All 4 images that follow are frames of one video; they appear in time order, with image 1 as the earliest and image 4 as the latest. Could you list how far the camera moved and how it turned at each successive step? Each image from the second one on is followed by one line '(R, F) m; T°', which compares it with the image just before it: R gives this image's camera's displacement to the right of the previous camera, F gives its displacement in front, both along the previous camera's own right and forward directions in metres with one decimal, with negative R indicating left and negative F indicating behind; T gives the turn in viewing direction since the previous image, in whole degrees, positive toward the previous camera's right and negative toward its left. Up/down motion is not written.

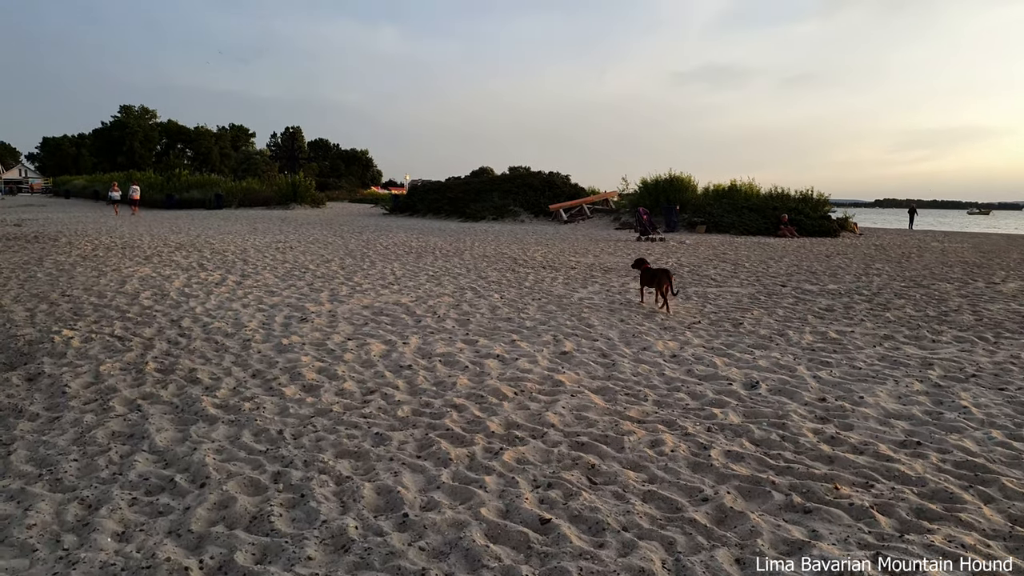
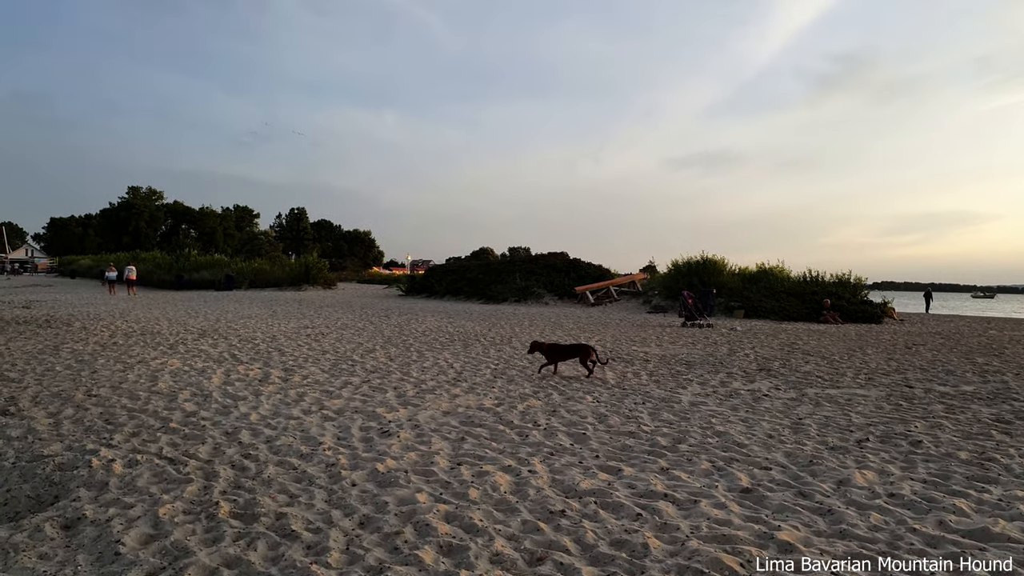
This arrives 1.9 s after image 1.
(-0.8, +1.0) m; 0°
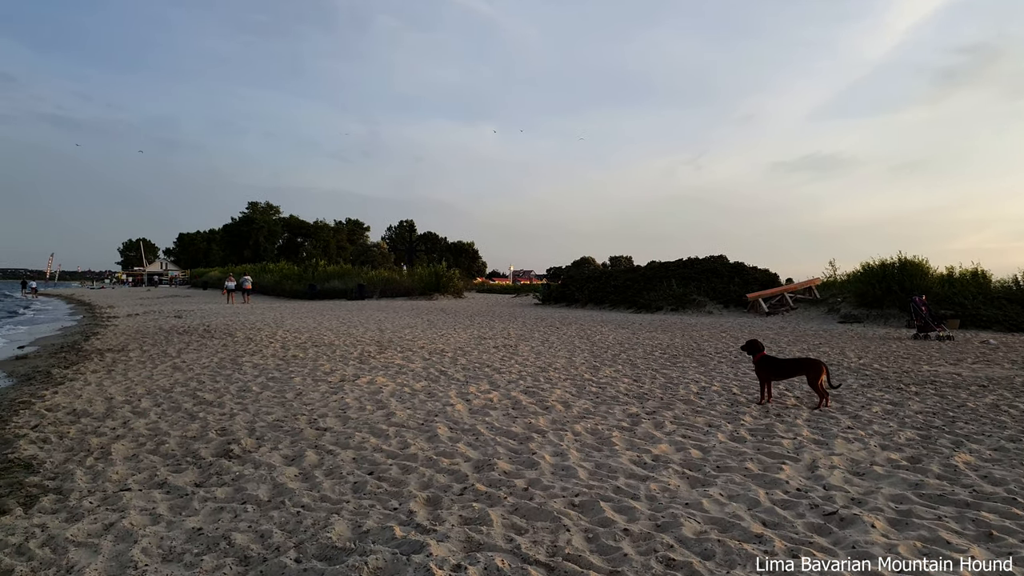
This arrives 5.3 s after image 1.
(-1.8, +1.8) m; -7°
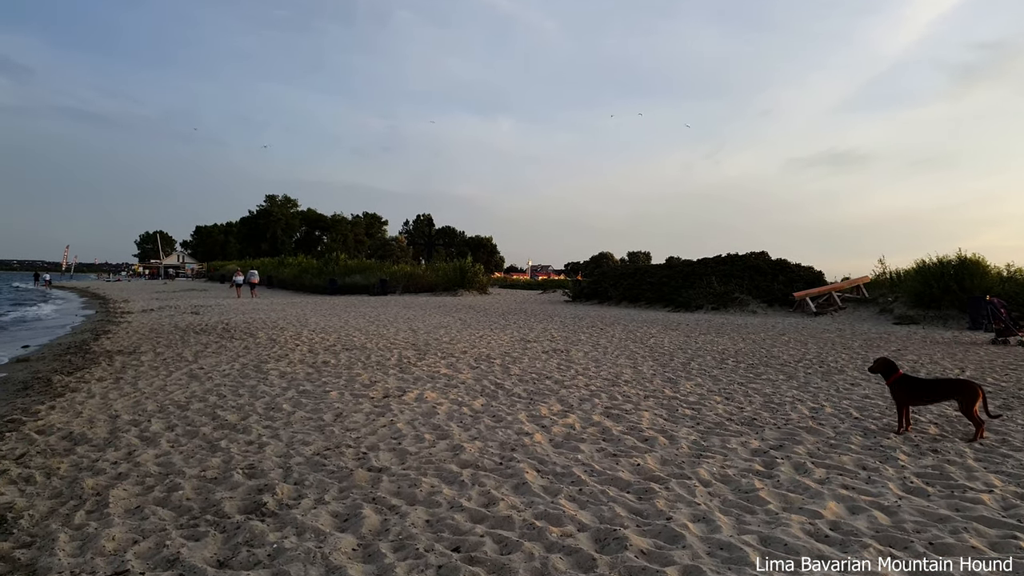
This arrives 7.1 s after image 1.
(-0.5, +1.1) m; -1°
